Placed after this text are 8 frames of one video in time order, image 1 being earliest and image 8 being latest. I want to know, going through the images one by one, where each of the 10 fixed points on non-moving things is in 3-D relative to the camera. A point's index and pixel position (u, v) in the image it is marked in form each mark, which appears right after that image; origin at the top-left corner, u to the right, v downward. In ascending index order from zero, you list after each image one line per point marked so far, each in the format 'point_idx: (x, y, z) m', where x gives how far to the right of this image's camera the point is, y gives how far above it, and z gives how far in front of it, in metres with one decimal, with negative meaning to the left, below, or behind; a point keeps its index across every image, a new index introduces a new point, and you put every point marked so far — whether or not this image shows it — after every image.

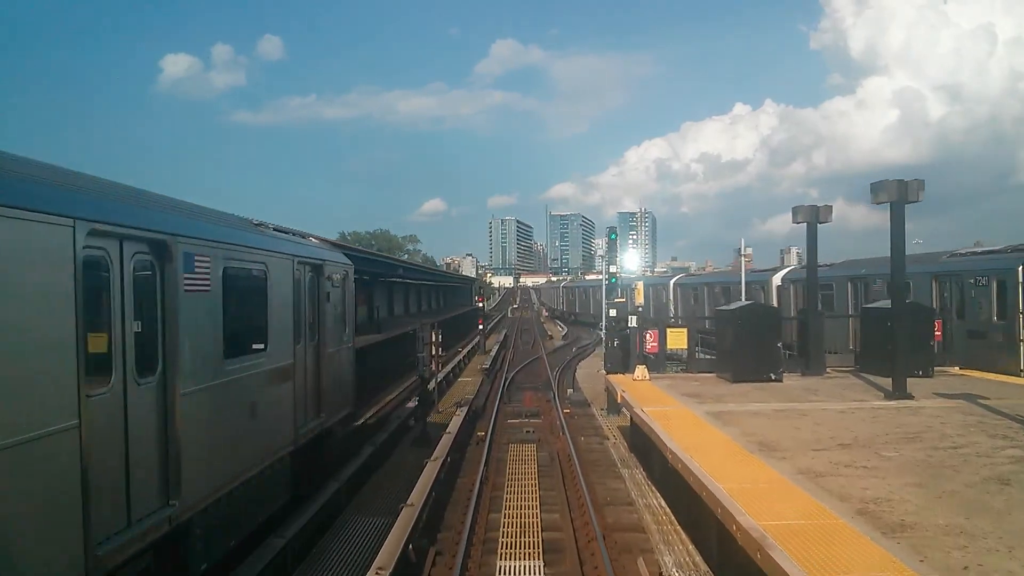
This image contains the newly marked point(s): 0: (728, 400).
0: (+2.8, -1.5, +8.9) m
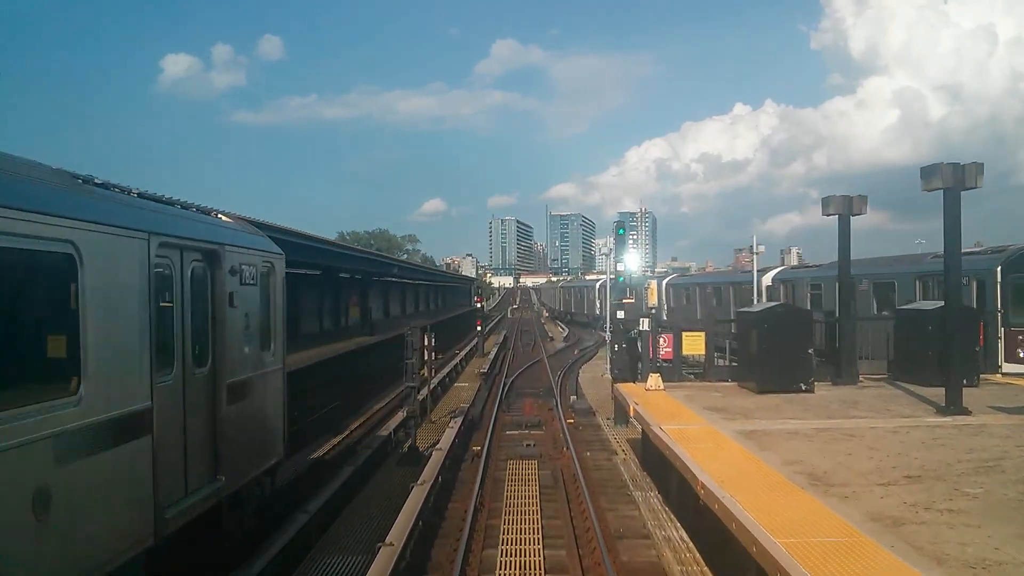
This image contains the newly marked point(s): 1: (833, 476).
0: (+2.8, -1.5, +7.7) m
1: (+2.6, -1.5, +5.4) m
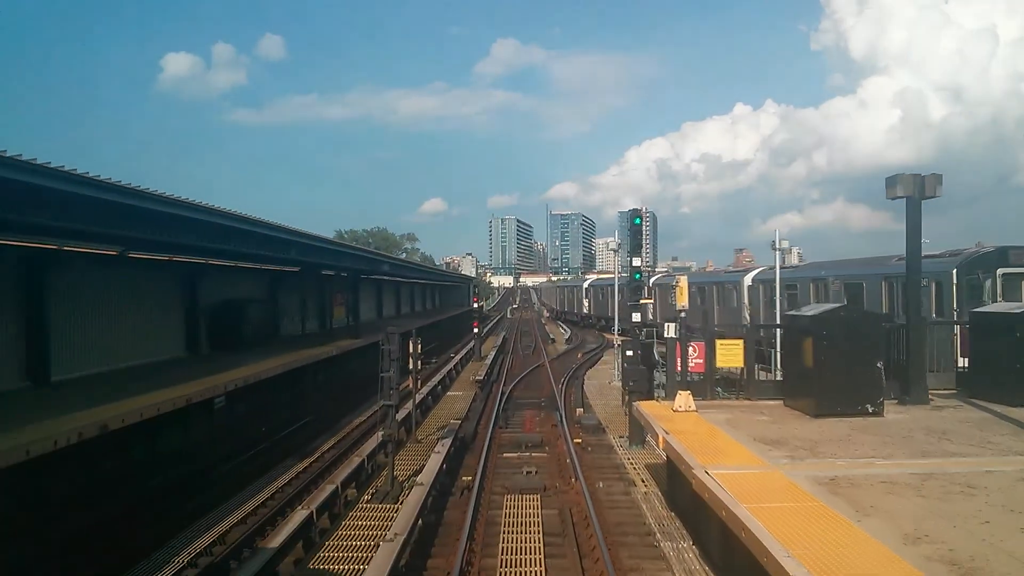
0: (+2.8, -1.4, +6.0) m
1: (+2.5, -1.5, +3.6) m
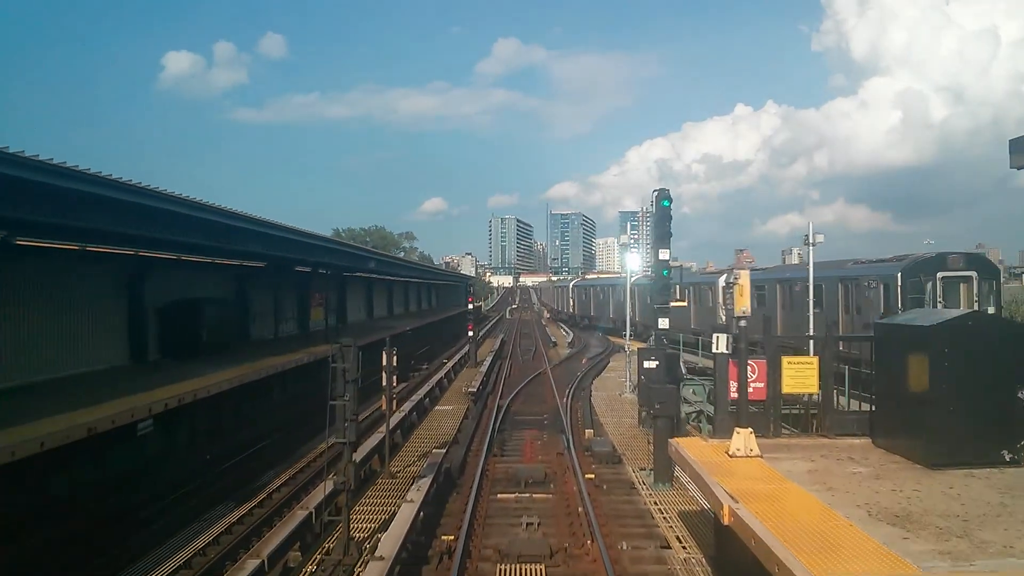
0: (+2.7, -1.4, +3.8) m
1: (+2.5, -1.5, +1.5) m
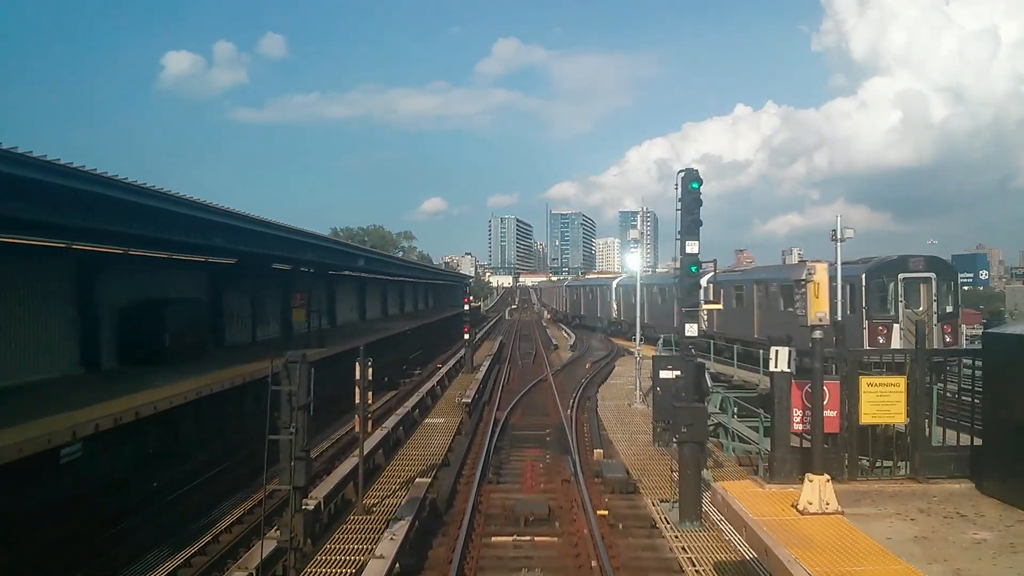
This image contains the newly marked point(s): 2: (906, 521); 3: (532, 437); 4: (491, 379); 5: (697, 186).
0: (+2.7, -1.4, +2.3) m
1: (+2.5, -1.5, 0.0) m
2: (+2.5, -1.4, +4.3) m
3: (+0.3, -2.6, +11.8) m
4: (-0.6, -2.5, +18.6) m
5: (+2.0, +1.1, +7.3) m
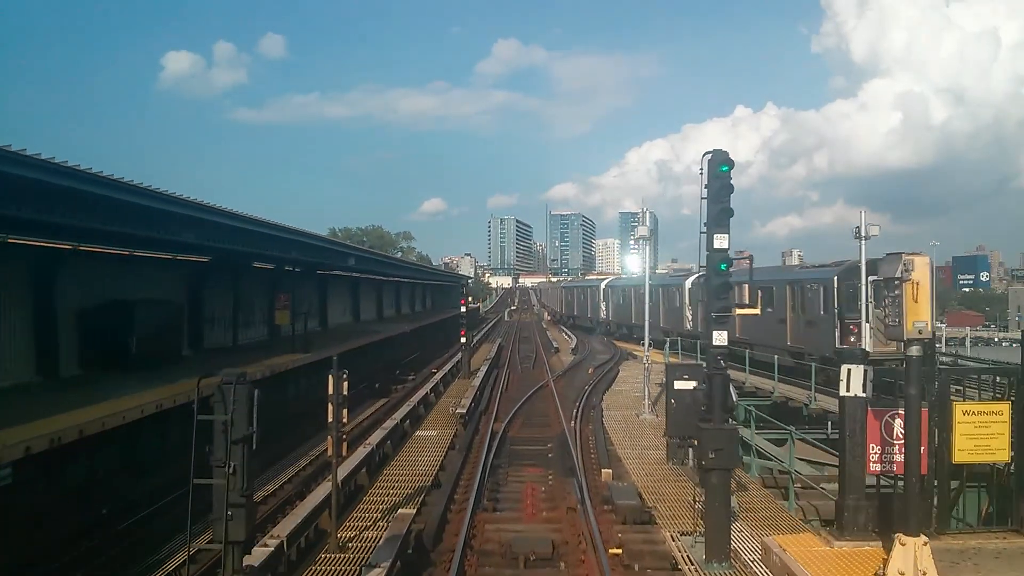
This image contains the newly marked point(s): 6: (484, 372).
0: (+2.7, -1.4, +1.3) m
1: (+2.5, -1.5, -1.0) m
2: (+2.5, -1.4, +3.3) m
3: (+0.3, -2.6, +10.7) m
4: (-0.6, -2.5, +17.5) m
5: (+2.0, +1.1, +6.2) m
6: (-0.8, -2.4, +18.8) m
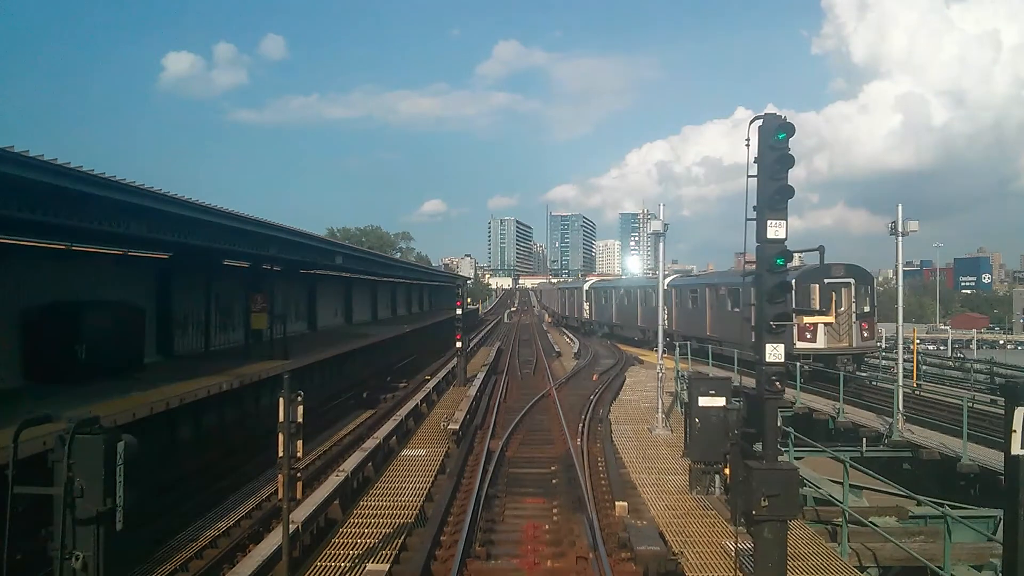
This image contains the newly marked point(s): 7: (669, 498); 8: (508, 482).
0: (+2.7, -1.4, -0.1) m
1: (+2.4, -1.5, -2.4) m
2: (+2.4, -1.5, +1.9) m
3: (+0.3, -2.6, +9.4) m
4: (-0.6, -2.5, +16.2) m
5: (+2.0, +1.1, +4.9) m
6: (-0.8, -2.4, +17.4) m
7: (+1.9, -2.5, +8.3) m
8: (-0.1, -2.6, +9.2) m
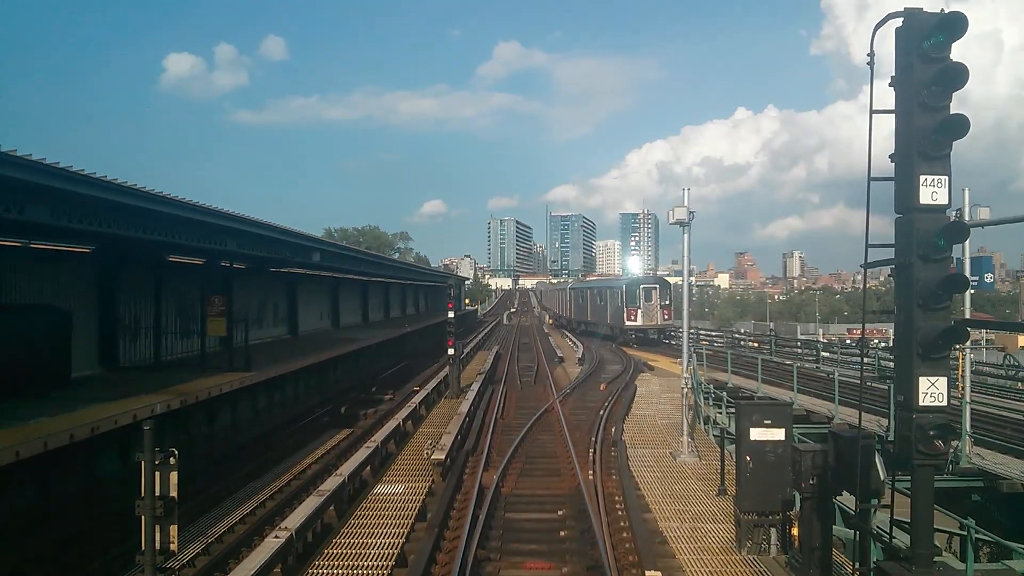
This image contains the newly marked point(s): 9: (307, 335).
0: (+2.7, -1.4, -2.0) m
1: (+2.4, -1.4, -4.3) m
2: (+2.4, -1.4, 0.0) m
3: (+0.3, -2.6, +7.5) m
4: (-0.7, -2.5, +14.3) m
5: (+1.9, +1.1, +3.0) m
6: (-0.9, -2.4, +15.5) m
7: (+1.9, -2.5, +6.4) m
8: (-0.1, -2.6, +7.3) m
9: (-6.1, -1.3, +19.9) m
